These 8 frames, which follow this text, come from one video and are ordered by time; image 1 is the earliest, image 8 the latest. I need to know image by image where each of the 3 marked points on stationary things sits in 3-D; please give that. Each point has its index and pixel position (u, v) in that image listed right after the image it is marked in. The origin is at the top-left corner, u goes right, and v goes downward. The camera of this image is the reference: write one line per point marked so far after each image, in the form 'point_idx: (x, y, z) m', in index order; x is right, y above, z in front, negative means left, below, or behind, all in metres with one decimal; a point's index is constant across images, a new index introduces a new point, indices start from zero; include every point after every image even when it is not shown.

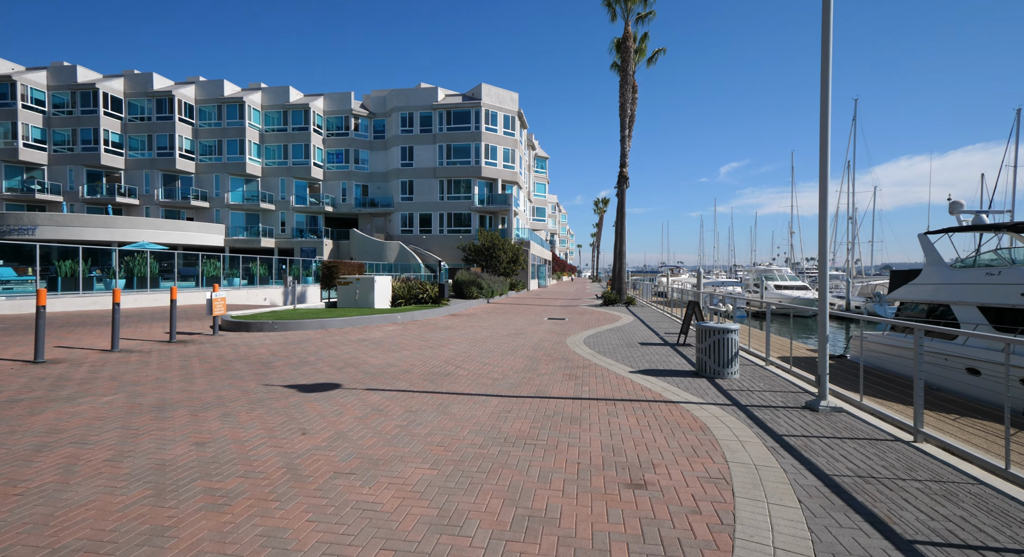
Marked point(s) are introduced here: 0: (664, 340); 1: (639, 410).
0: (+4.0, -1.8, +13.1) m
1: (+1.4, -1.5, +5.7) m
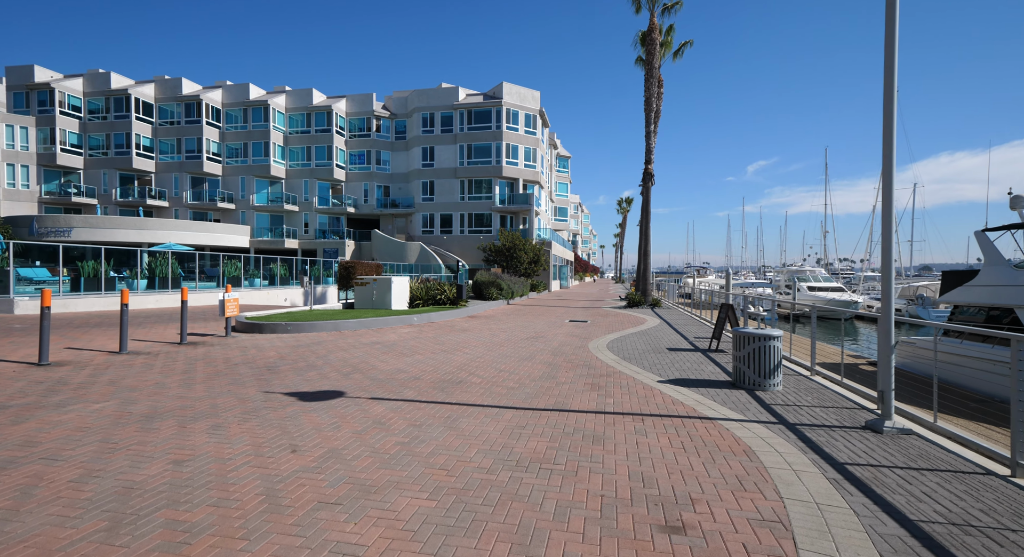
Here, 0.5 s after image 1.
0: (+4.5, -1.8, +12.3) m
1: (+1.6, -1.5, +5.0) m
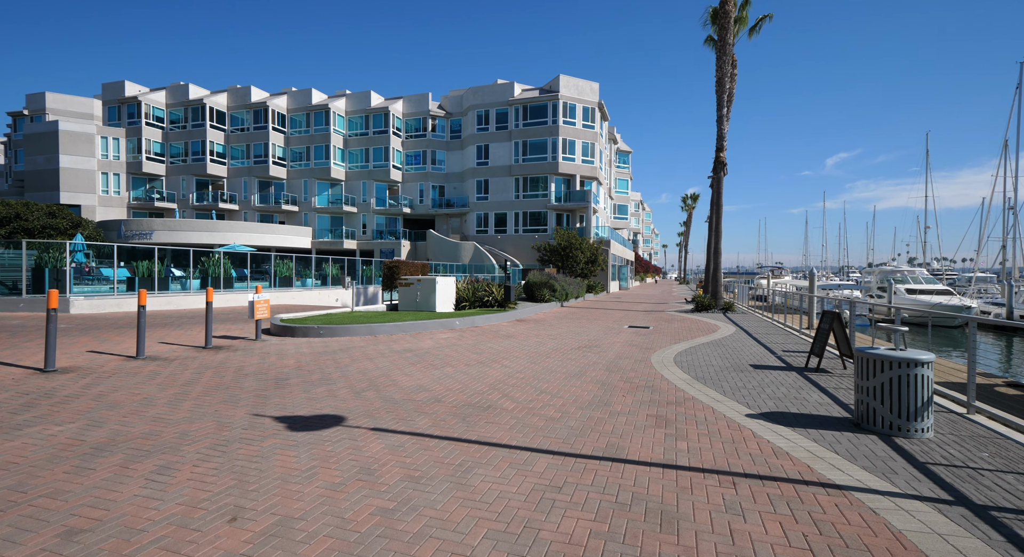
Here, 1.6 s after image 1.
0: (+5.5, -1.8, +10.2) m
1: (+1.8, -1.5, +3.3) m
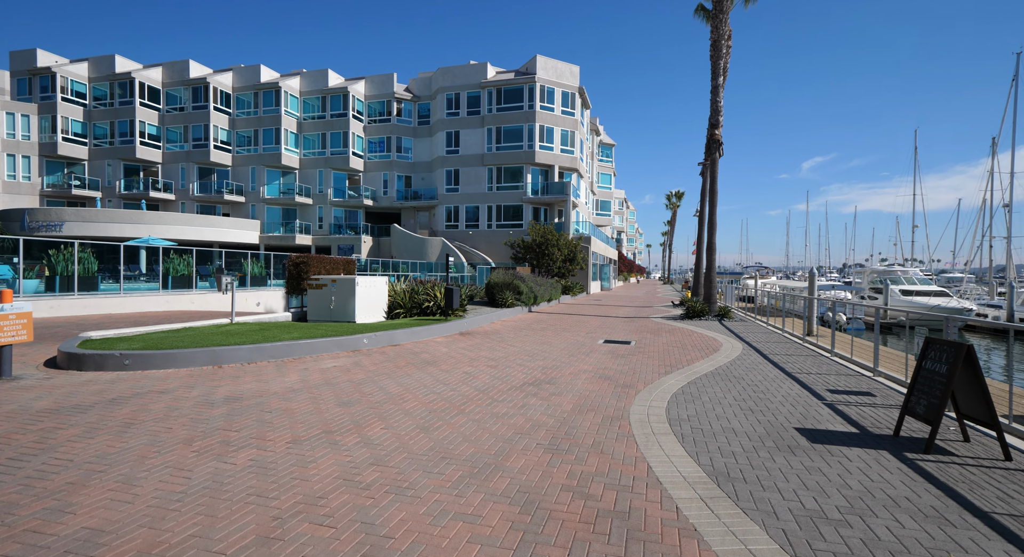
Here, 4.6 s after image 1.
0: (+4.2, -1.9, +6.3) m
1: (+0.6, -1.6, -0.7) m
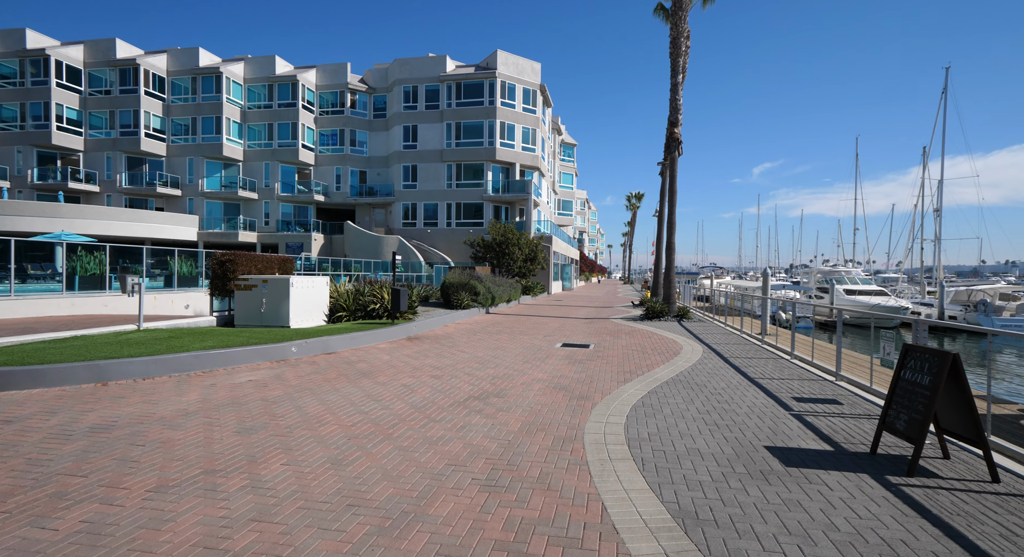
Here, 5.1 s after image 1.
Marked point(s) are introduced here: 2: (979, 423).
0: (+3.5, -1.9, +5.7) m
1: (+0.5, -1.6, -1.6) m
2: (+4.3, -1.3, +4.7) m
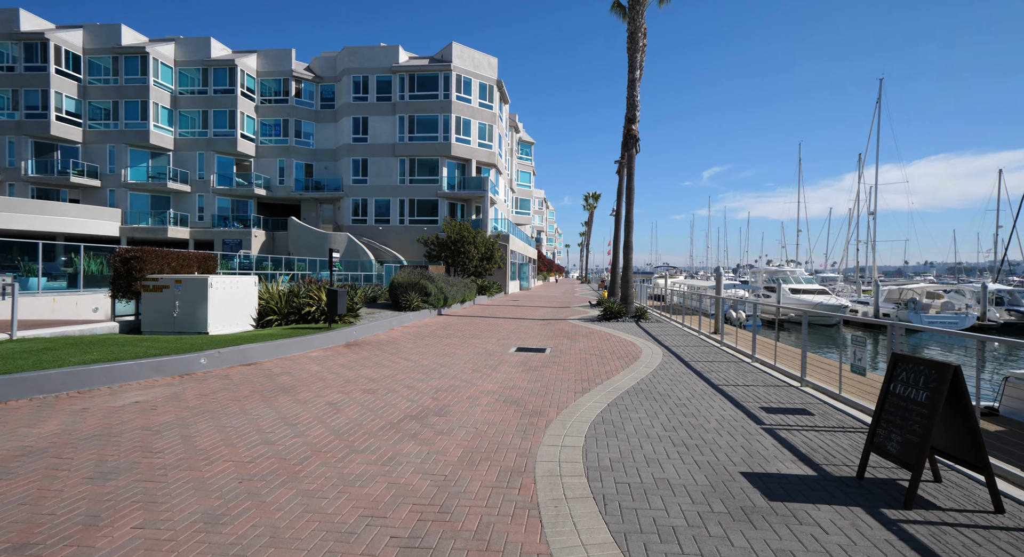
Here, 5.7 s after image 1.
0: (+2.9, -1.9, +5.0) m
1: (+0.5, -1.6, -2.5) m
2: (+3.8, -1.4, +4.1) m
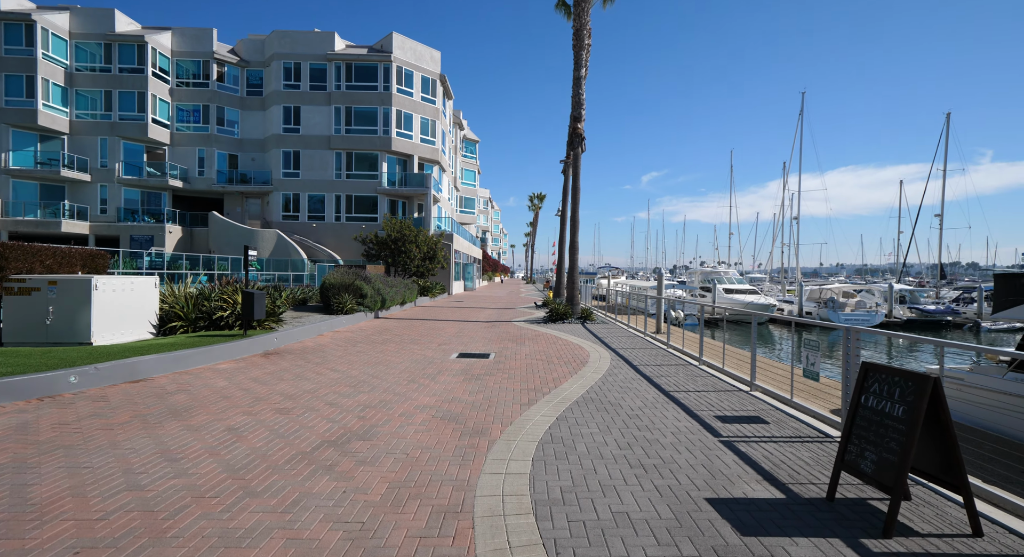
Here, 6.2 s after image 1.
0: (+2.3, -1.9, +4.5) m
1: (+0.7, -1.6, -3.2) m
2: (+3.3, -1.4, +3.7) m
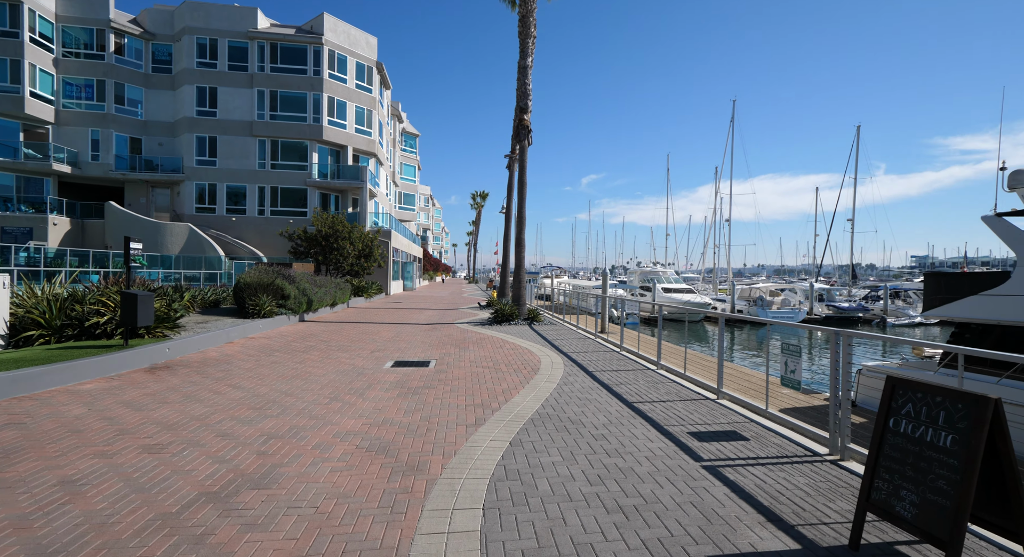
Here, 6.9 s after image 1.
0: (+1.9, -1.9, +3.6) m
1: (+1.2, -1.6, -4.2) m
2: (+3.1, -1.3, +2.9) m
